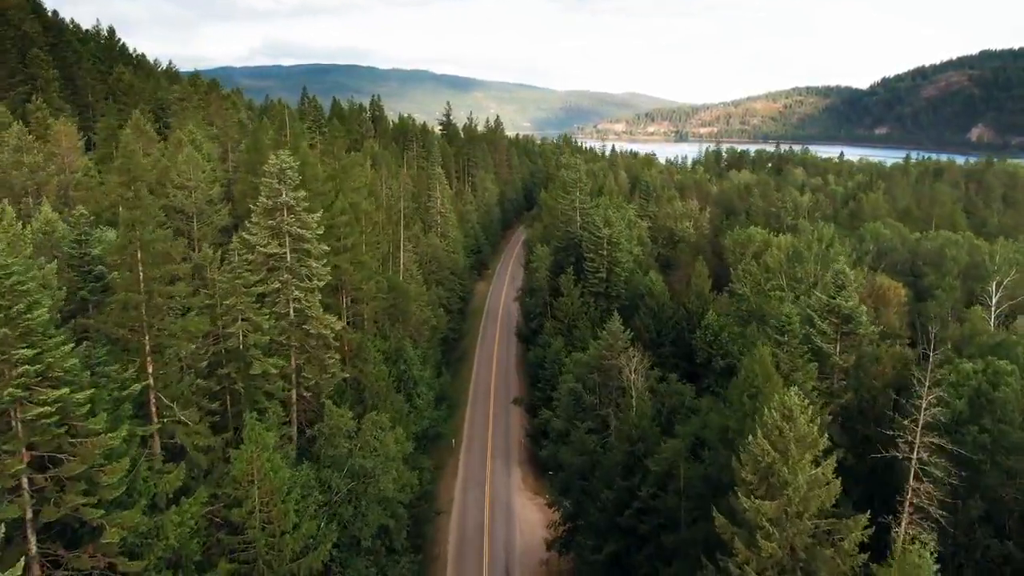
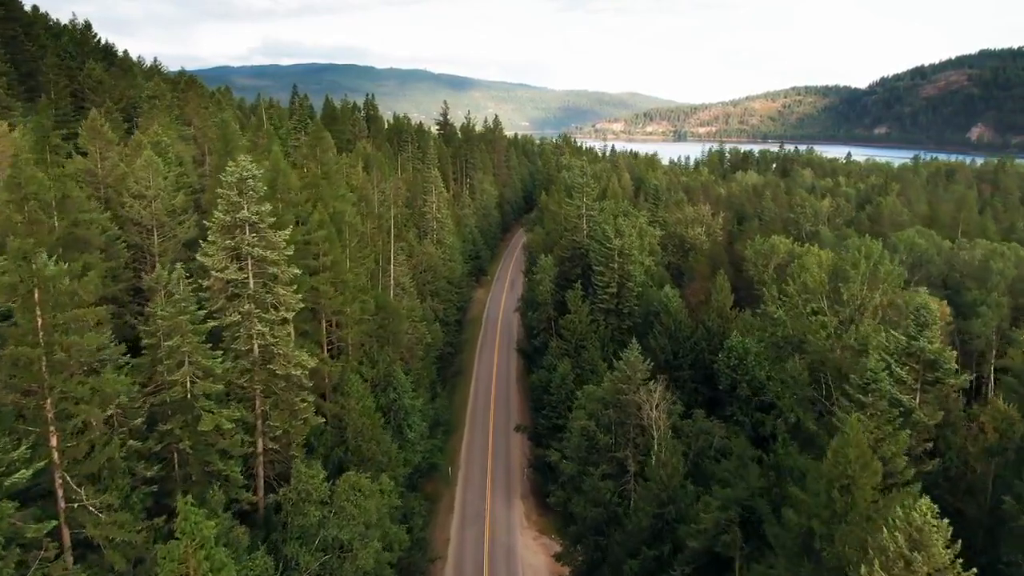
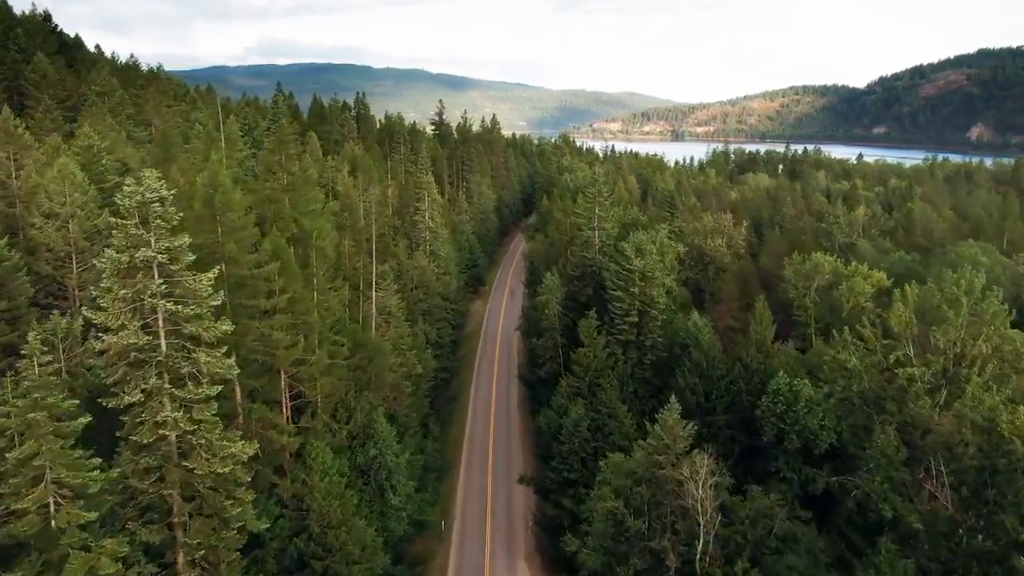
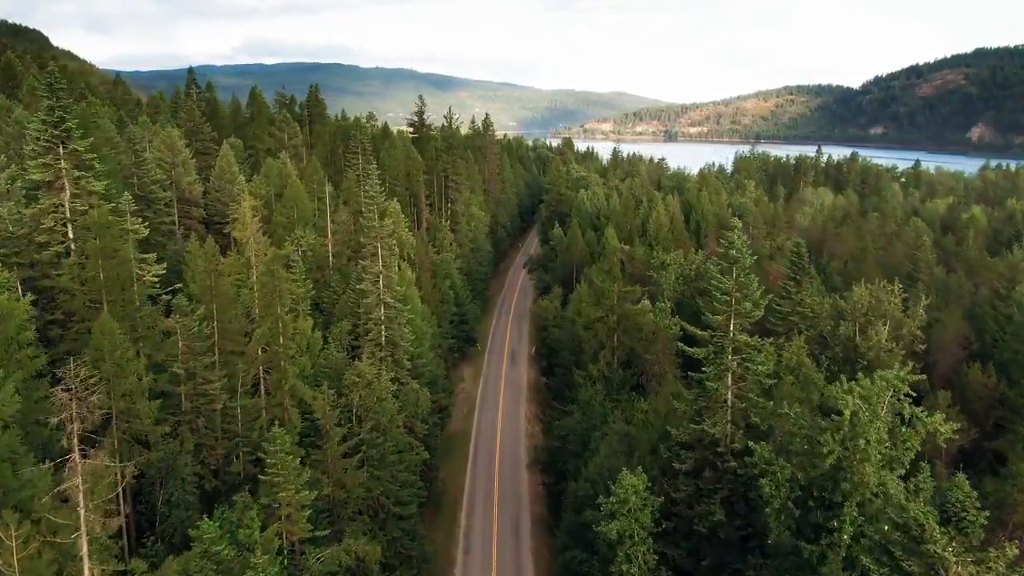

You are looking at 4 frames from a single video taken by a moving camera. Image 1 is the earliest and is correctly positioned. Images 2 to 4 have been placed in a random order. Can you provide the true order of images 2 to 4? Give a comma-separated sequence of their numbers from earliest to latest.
2, 3, 4
